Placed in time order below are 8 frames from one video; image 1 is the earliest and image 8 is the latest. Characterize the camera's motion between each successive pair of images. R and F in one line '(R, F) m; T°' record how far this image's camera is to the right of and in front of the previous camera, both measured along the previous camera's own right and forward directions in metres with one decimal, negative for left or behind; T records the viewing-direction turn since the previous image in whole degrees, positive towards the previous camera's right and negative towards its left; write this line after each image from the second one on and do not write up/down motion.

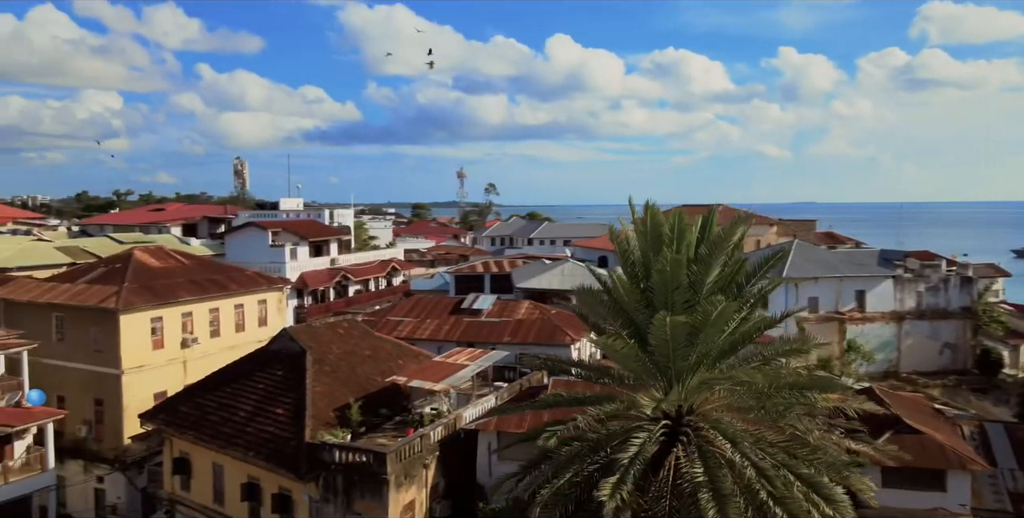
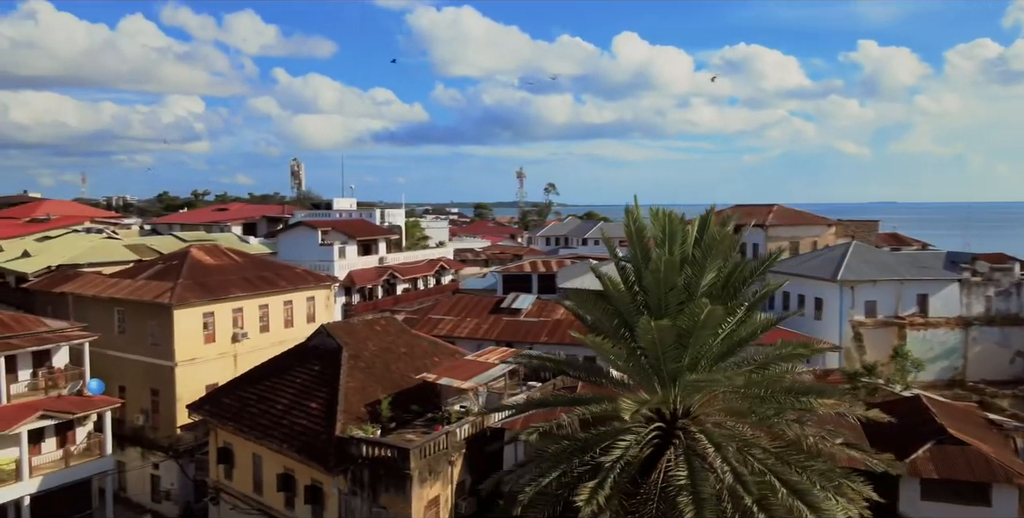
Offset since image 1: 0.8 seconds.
(+0.6, 0.0) m; -5°
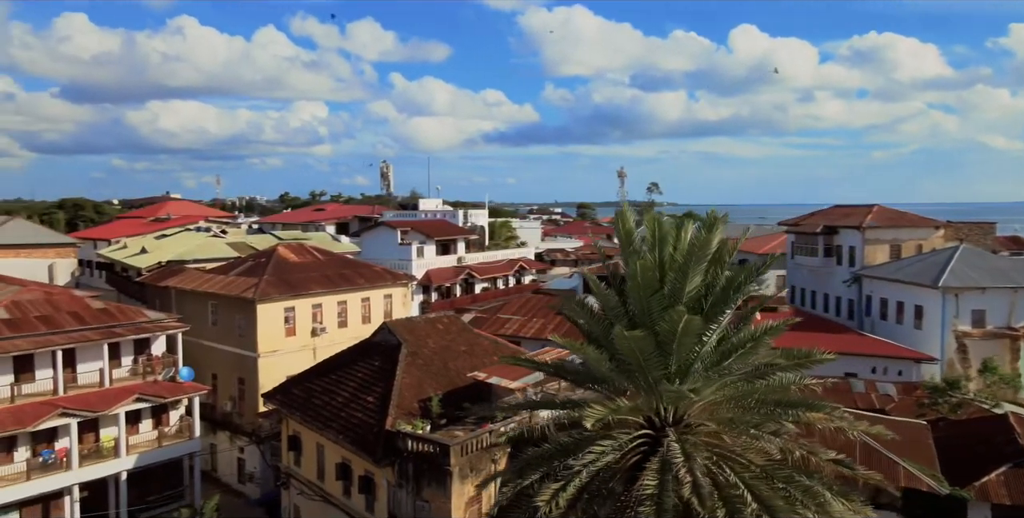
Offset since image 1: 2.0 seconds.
(+1.0, 0.0) m; -8°
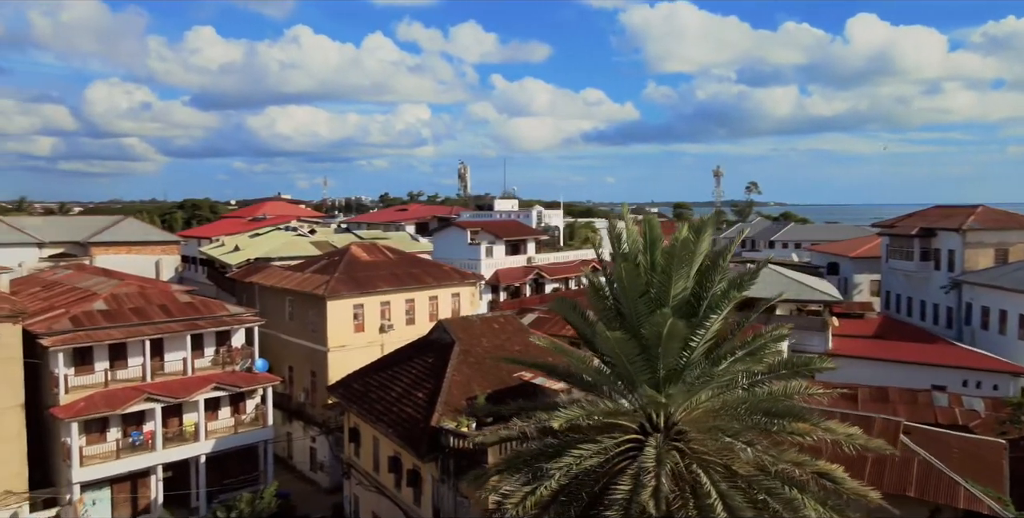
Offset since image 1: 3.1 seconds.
(+0.9, 0.0) m; -7°
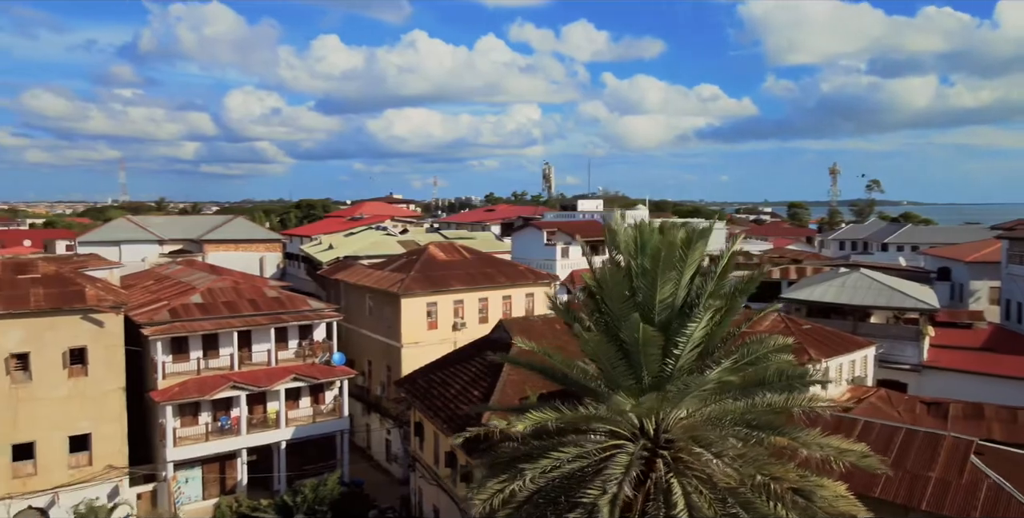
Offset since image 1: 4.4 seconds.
(+1.0, 0.0) m; -8°
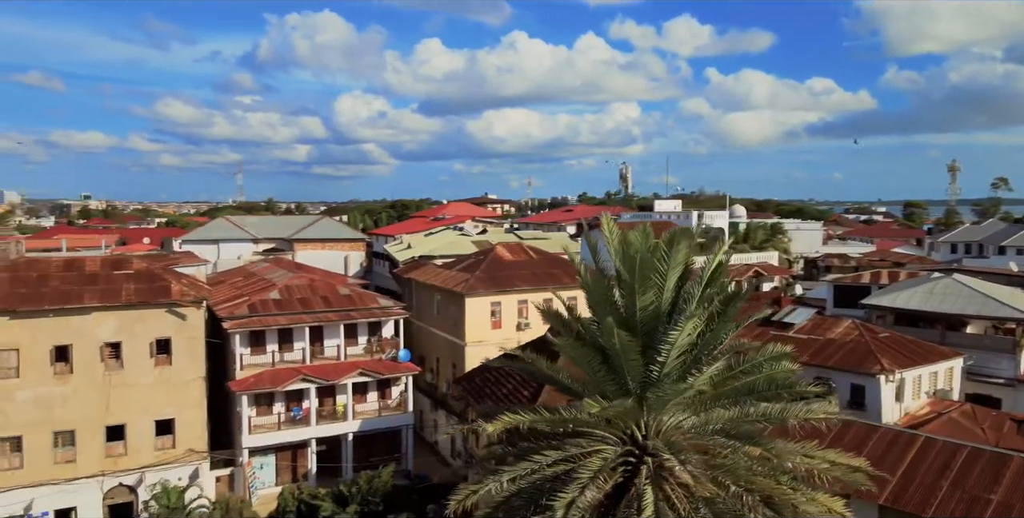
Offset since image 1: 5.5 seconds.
(+0.9, 0.0) m; -7°
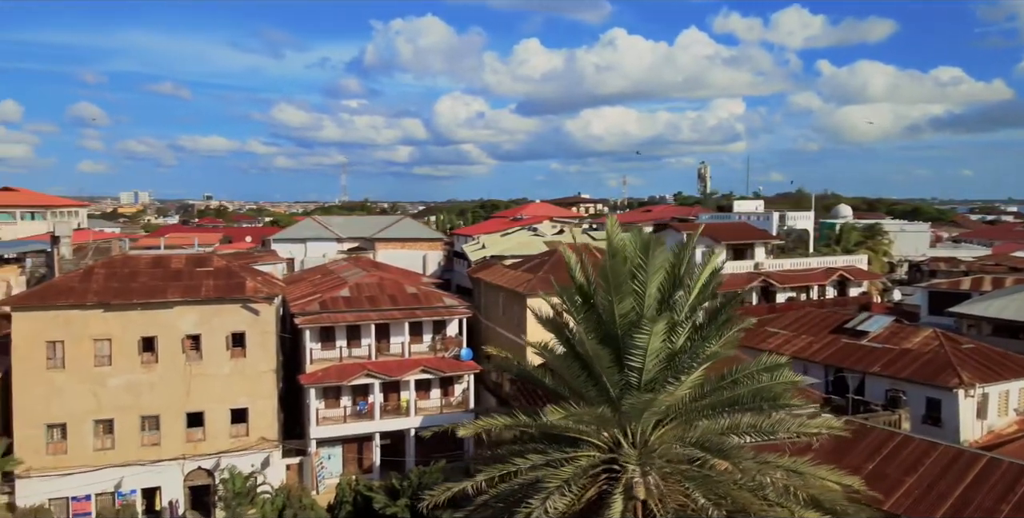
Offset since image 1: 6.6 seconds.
(+0.9, 0.0) m; -7°
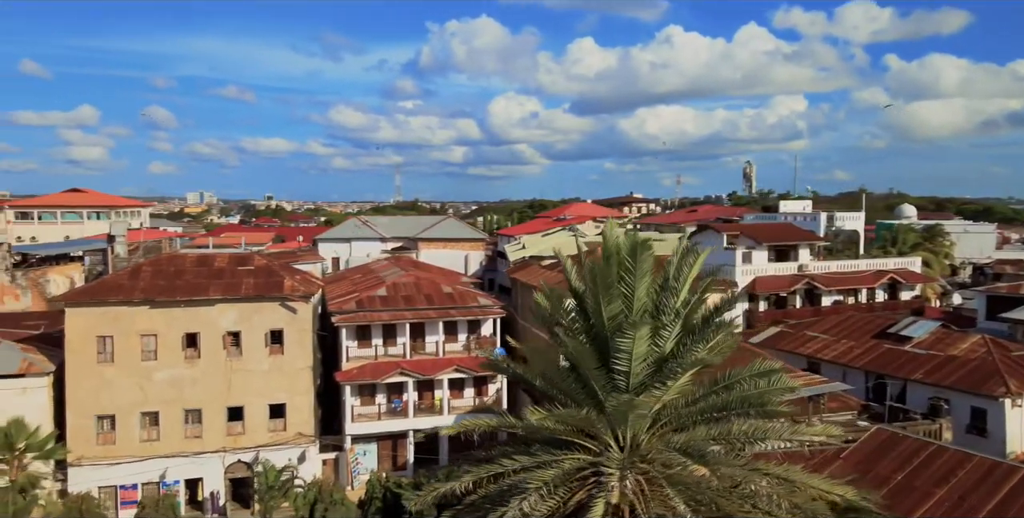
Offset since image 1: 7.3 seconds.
(+0.5, 0.0) m; -4°
